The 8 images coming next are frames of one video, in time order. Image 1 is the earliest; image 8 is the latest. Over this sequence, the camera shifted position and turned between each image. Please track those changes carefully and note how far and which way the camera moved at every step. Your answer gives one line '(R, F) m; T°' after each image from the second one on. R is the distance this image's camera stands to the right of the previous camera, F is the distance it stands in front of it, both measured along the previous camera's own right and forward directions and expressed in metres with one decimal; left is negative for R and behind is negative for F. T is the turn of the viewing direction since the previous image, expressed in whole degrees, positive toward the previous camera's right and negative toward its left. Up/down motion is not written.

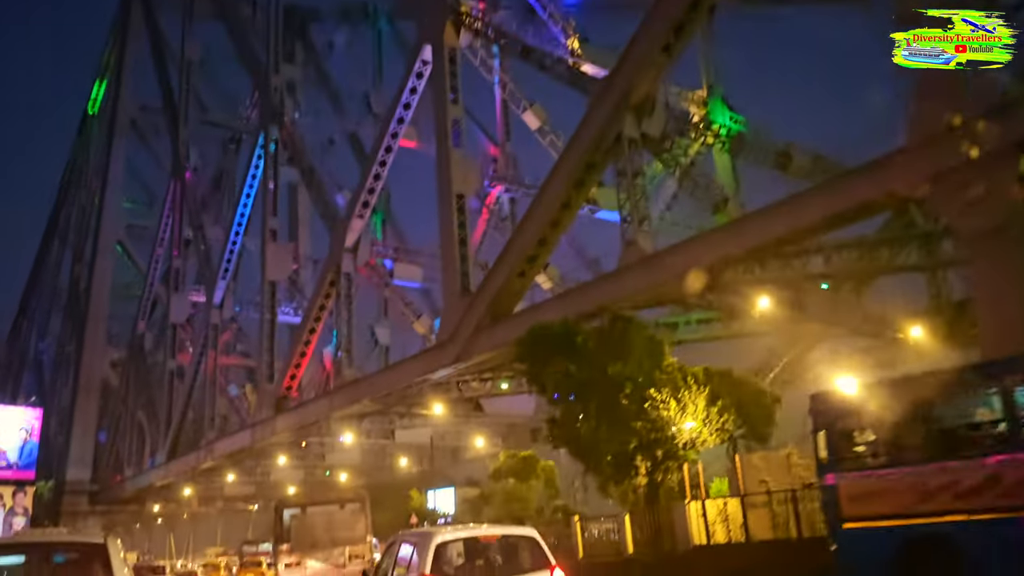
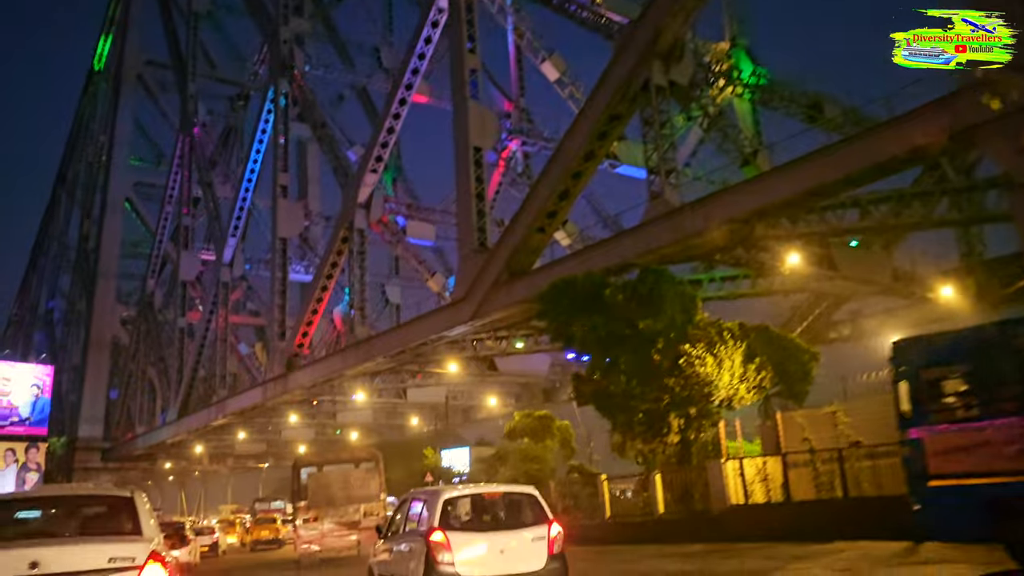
(-0.3, +0.6) m; 0°
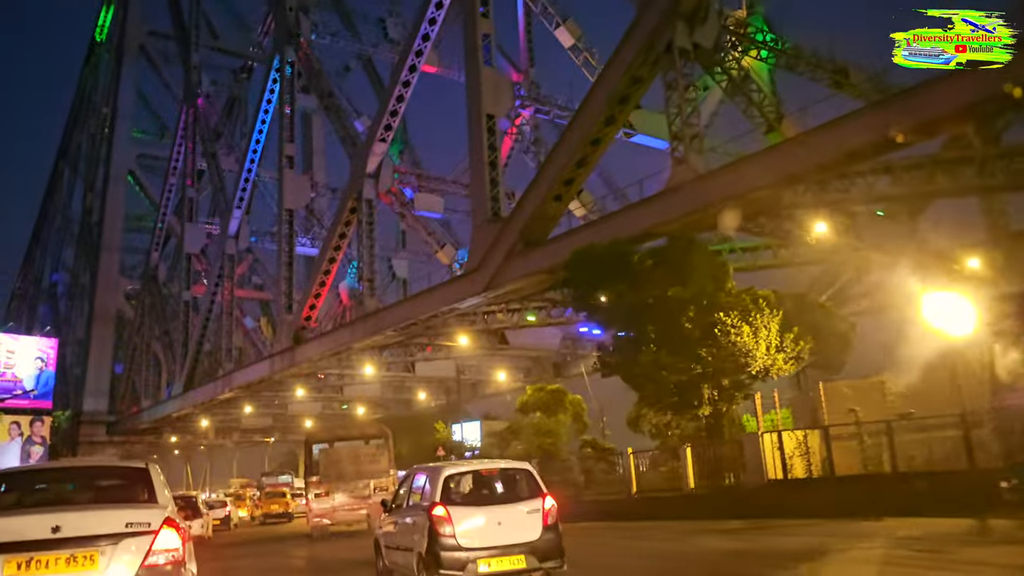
(-0.3, +0.6) m; 0°
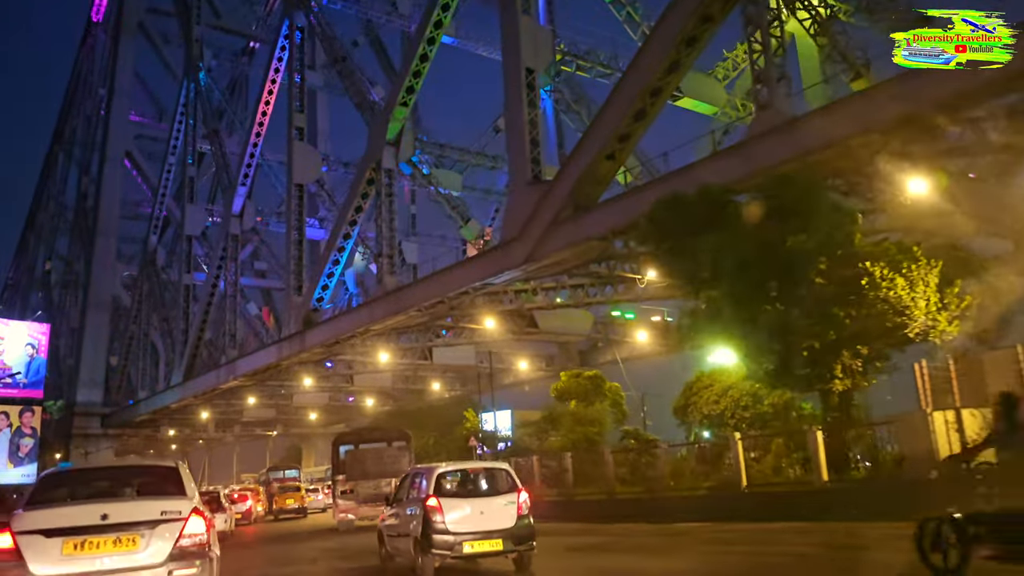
(-1.1, +2.3) m; 0°
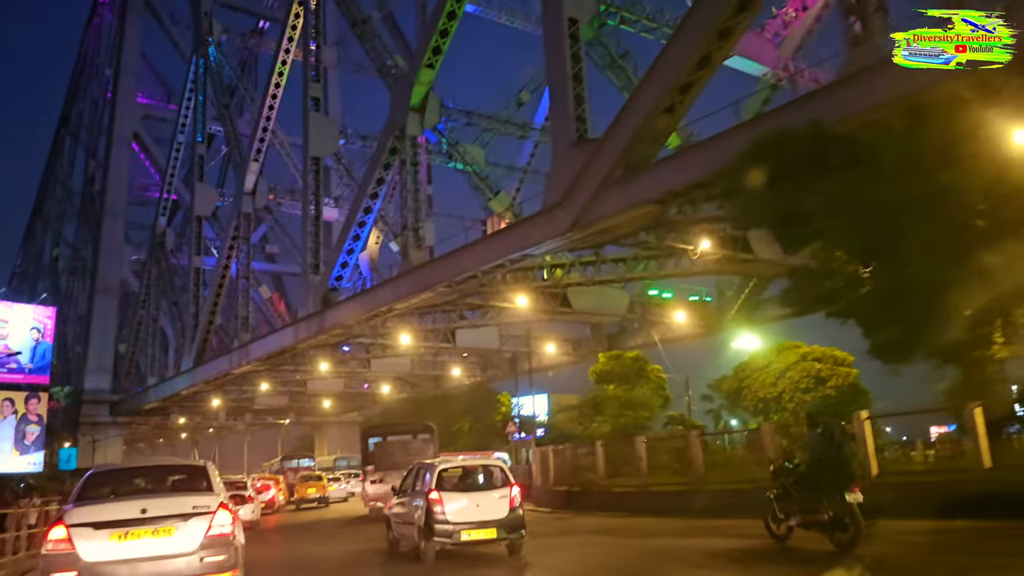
(-0.8, +1.7) m; 0°
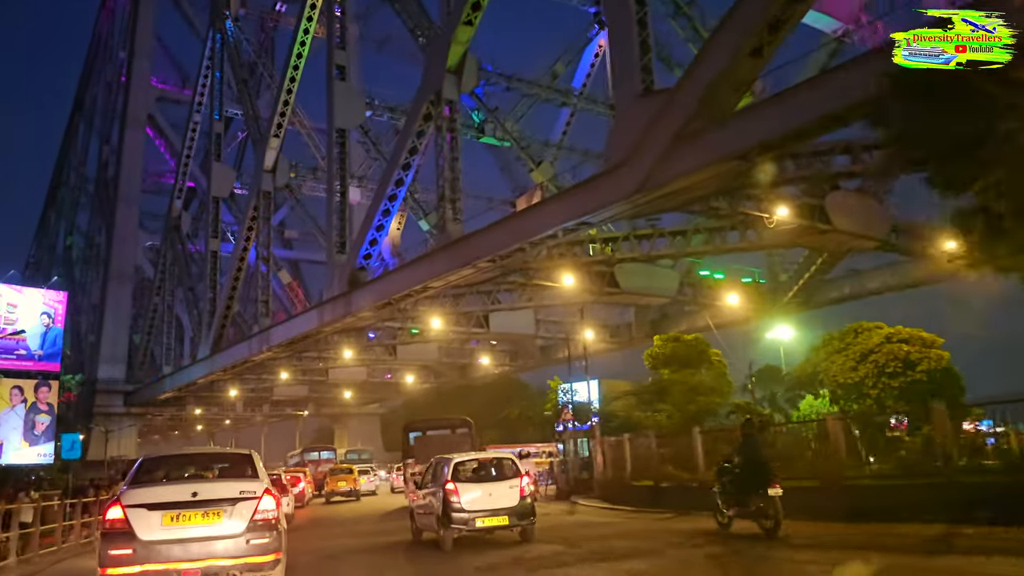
(-0.9, +2.0) m; -1°
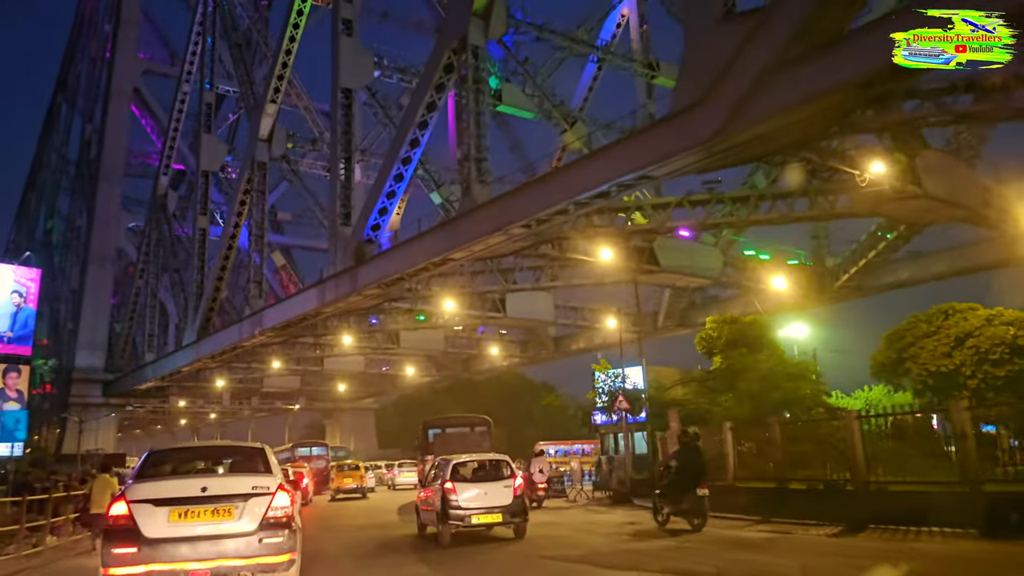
(-1.0, +2.7) m; +1°
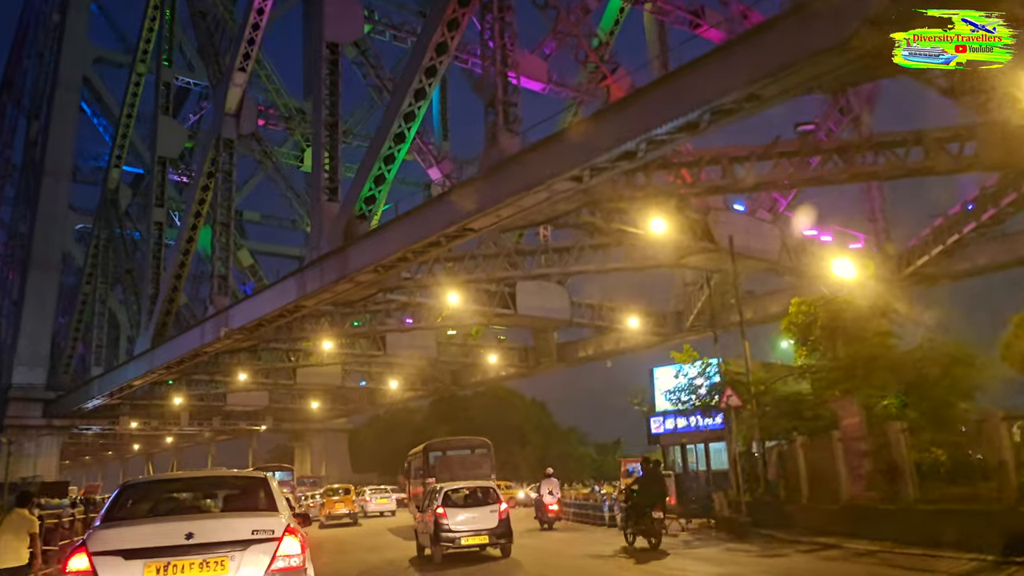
(-1.4, +3.9) m; +2°
